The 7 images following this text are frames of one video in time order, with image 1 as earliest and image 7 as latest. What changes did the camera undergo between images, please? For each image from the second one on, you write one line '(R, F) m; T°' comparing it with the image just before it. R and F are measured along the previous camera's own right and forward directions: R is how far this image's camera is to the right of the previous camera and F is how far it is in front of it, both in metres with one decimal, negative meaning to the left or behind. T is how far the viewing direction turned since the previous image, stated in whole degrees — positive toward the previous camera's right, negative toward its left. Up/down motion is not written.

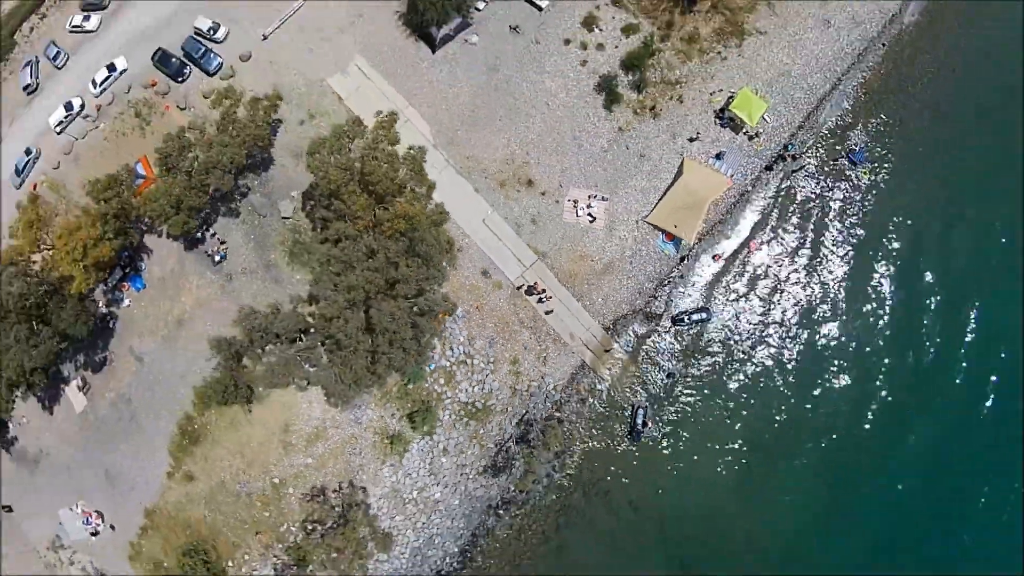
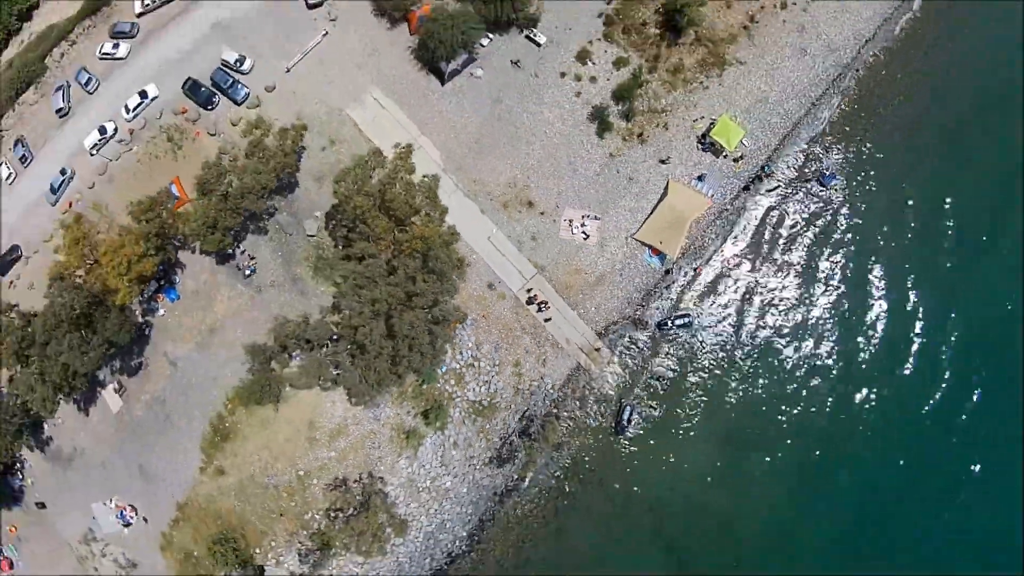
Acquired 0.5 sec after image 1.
(-0.3, -2.4) m; 0°
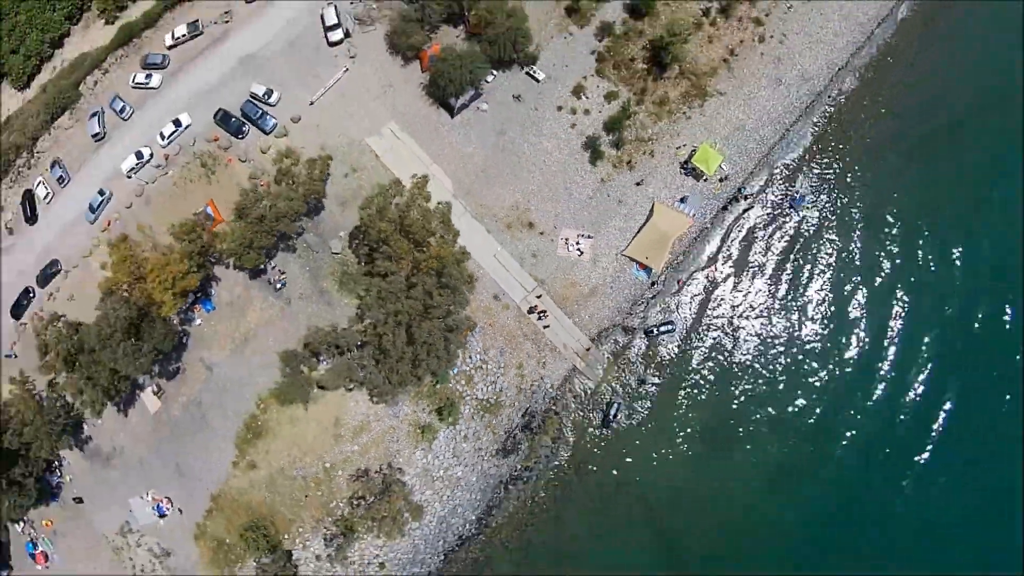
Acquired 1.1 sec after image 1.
(-0.3, -3.0) m; 0°
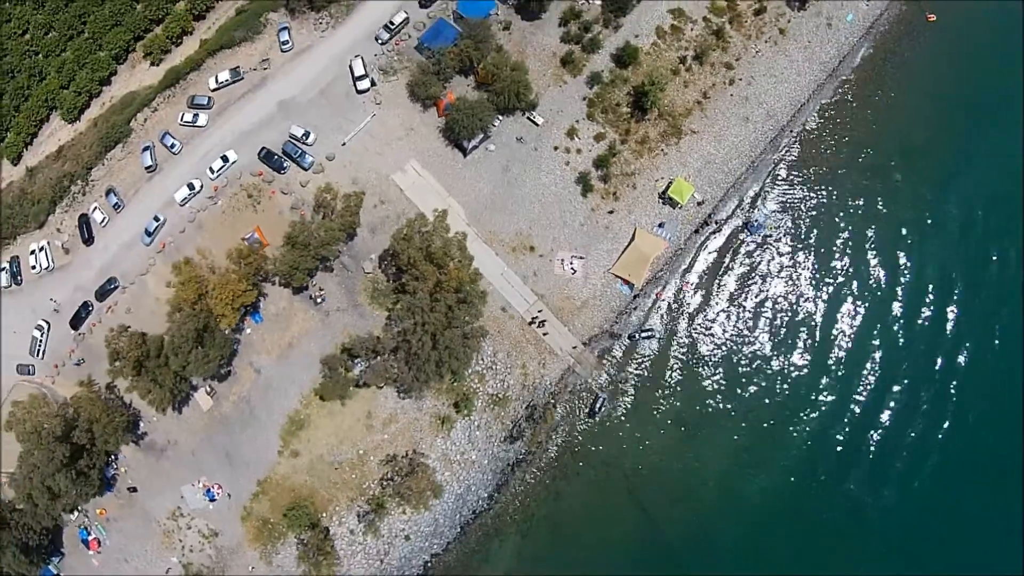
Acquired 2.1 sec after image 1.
(-0.3, -5.1) m; 0°
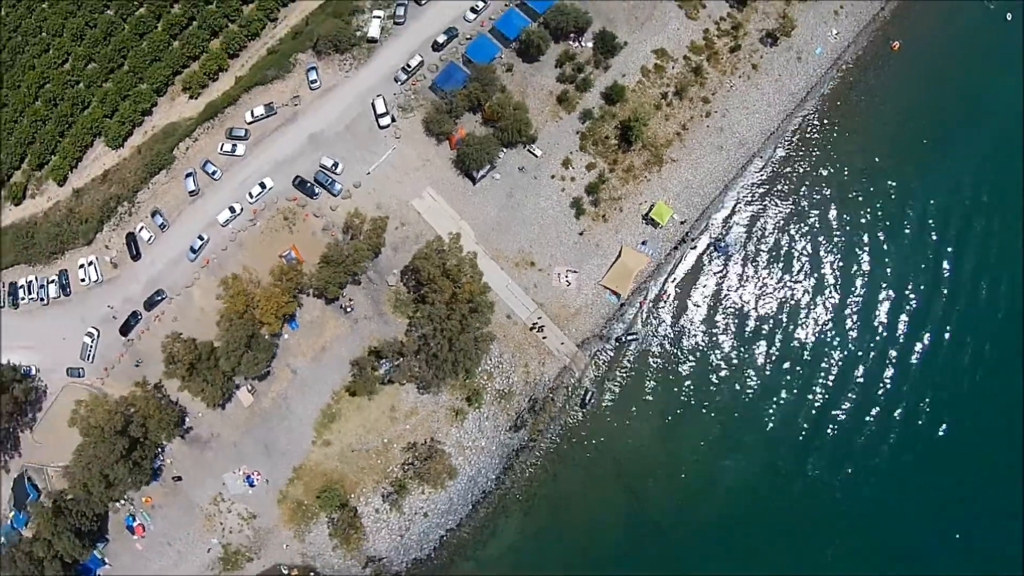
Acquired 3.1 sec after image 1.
(-0.2, -5.2) m; 0°
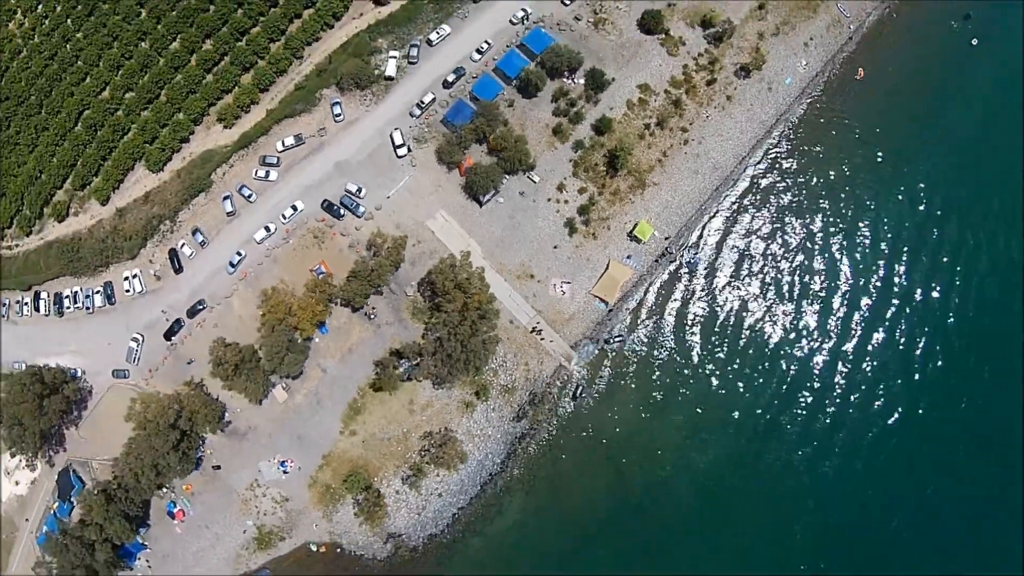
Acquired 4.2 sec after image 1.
(0.0, -5.9) m; 0°
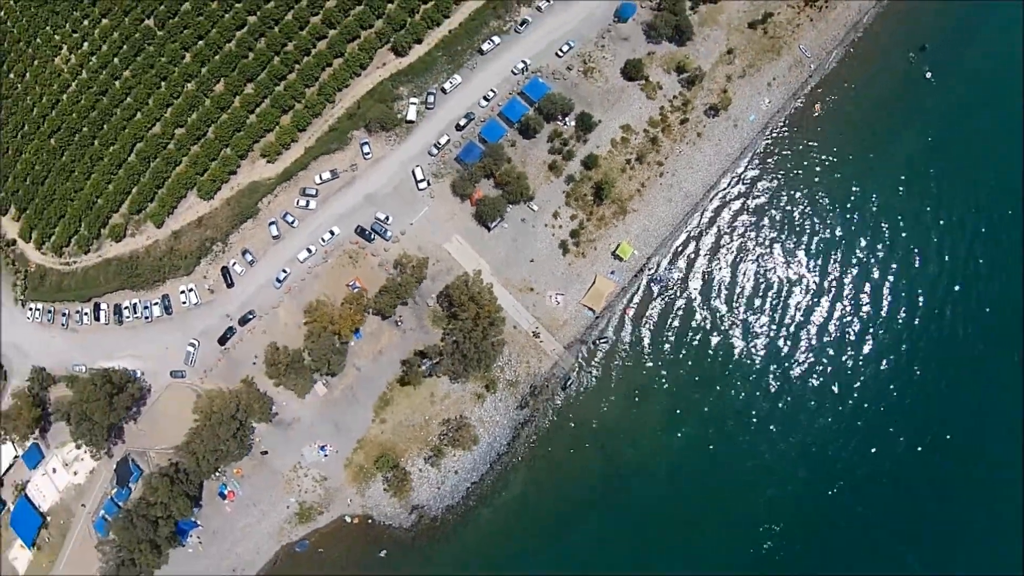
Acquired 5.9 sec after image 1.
(+0.1, -9.2) m; 0°
